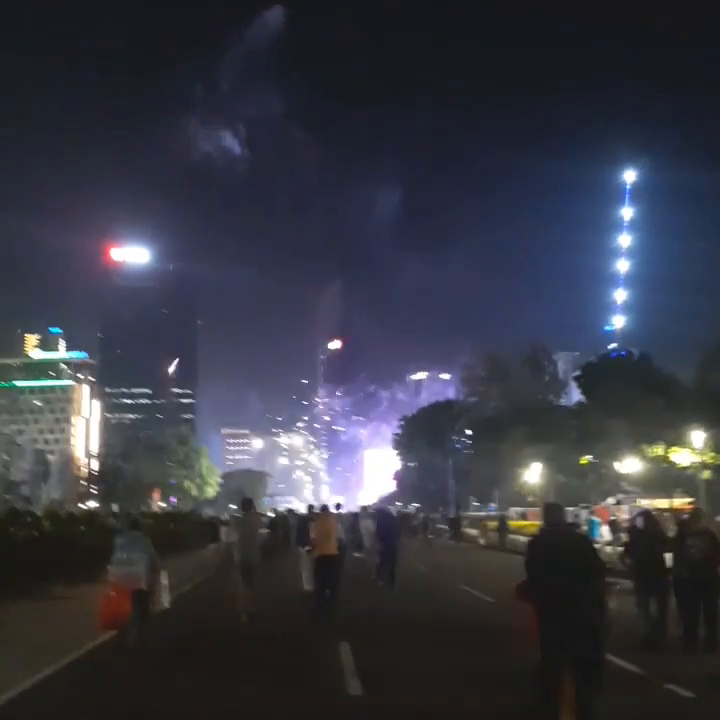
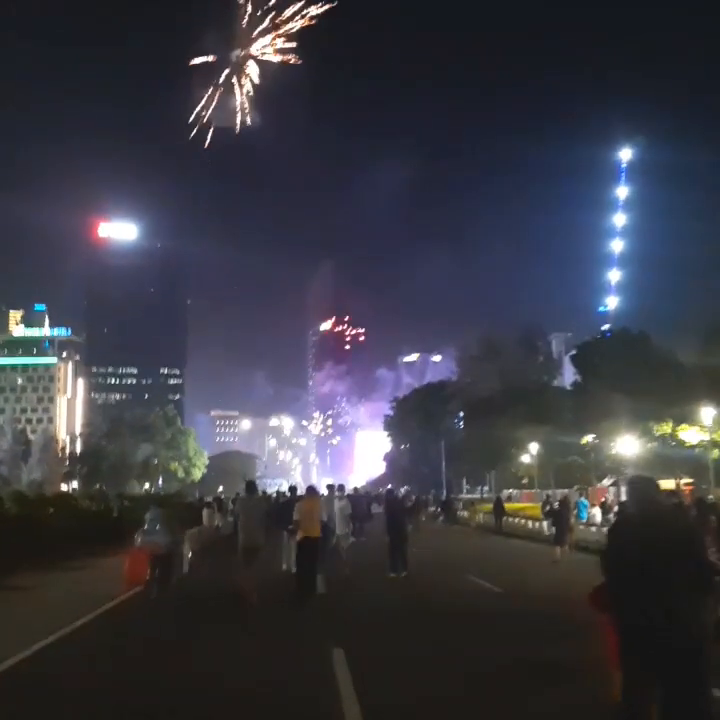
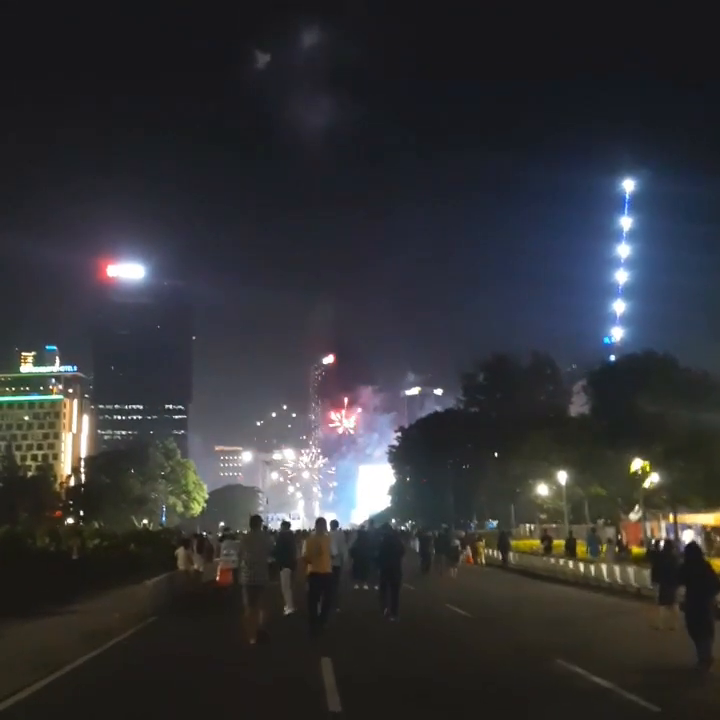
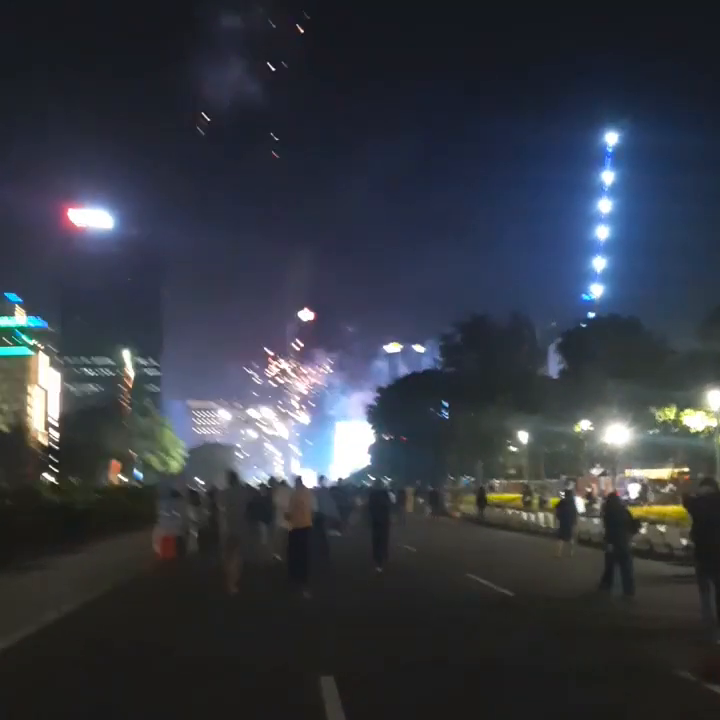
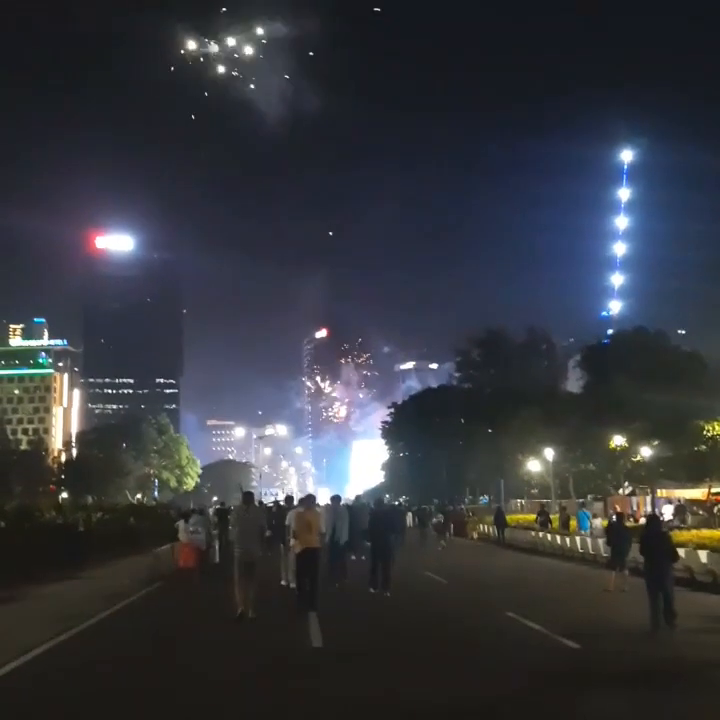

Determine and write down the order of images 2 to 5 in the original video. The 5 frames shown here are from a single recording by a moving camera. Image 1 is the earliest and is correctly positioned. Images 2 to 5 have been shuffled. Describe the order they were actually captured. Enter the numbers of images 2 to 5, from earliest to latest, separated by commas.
2, 4, 5, 3
